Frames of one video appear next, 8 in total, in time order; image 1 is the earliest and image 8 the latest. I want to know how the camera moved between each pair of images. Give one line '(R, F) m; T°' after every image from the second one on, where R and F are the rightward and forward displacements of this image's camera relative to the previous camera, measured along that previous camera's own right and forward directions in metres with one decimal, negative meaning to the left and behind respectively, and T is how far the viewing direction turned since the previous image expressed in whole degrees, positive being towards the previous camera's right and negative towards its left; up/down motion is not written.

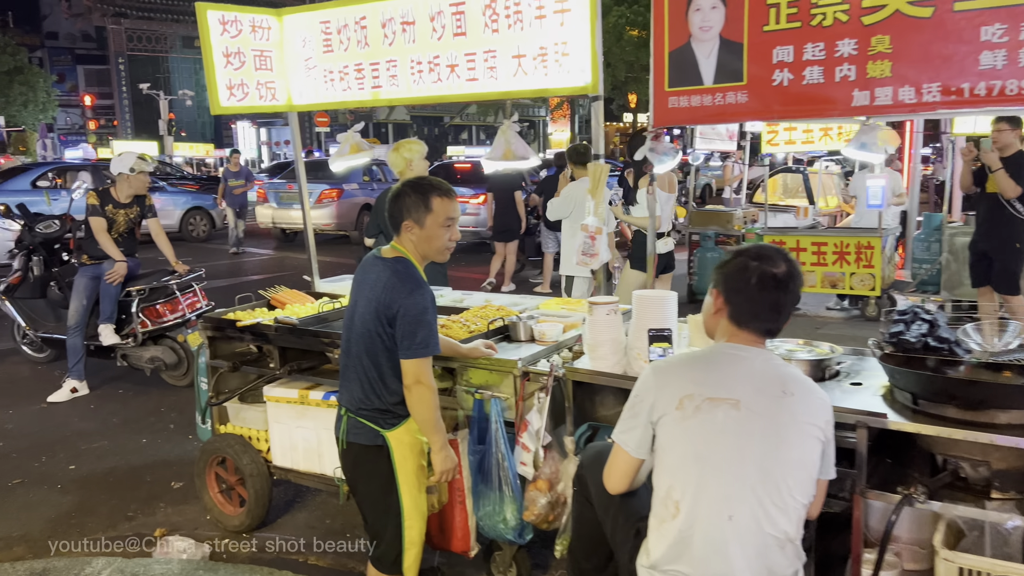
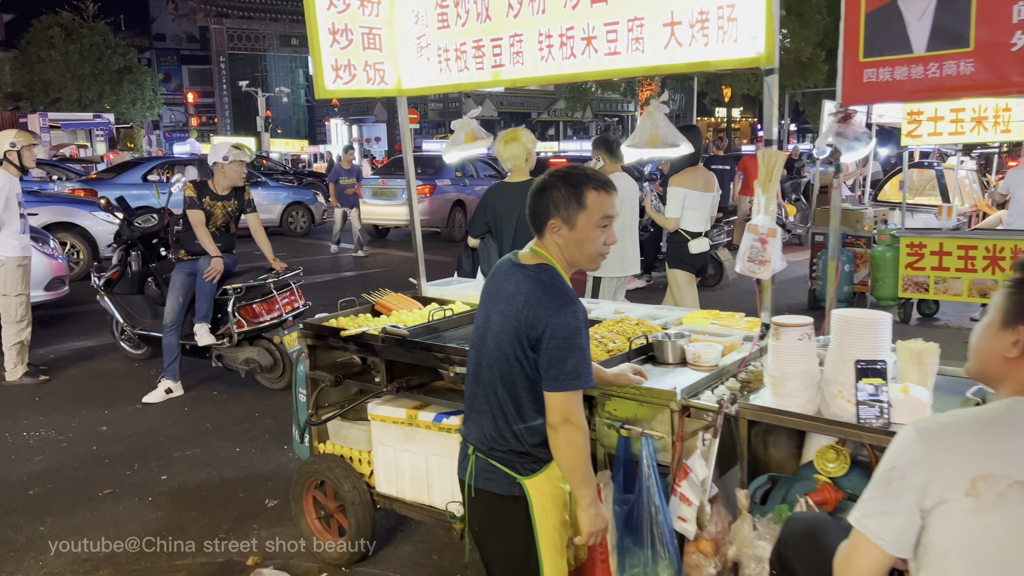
(-0.2, +0.5) m; -6°
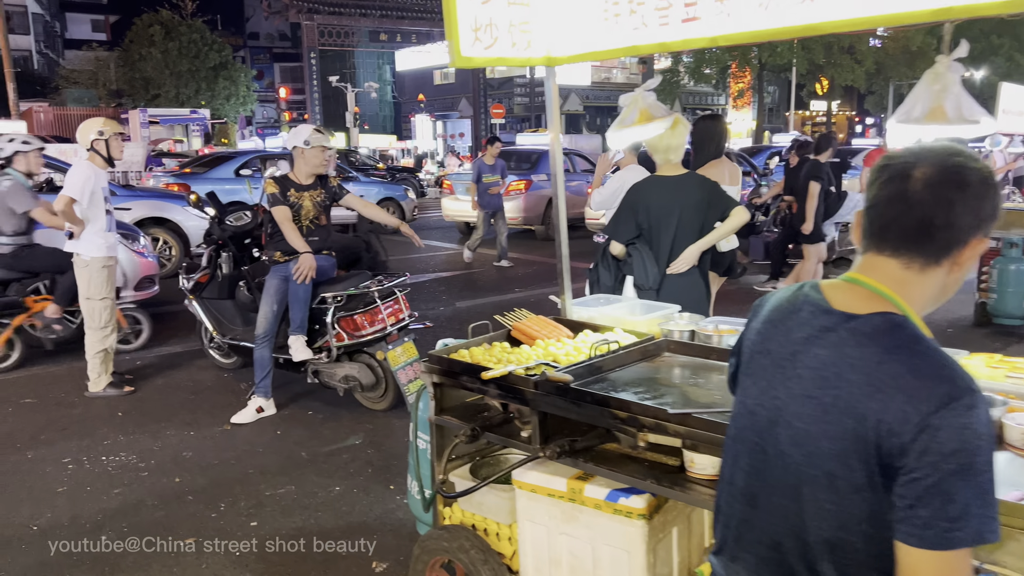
(-0.4, +0.8) m; -6°
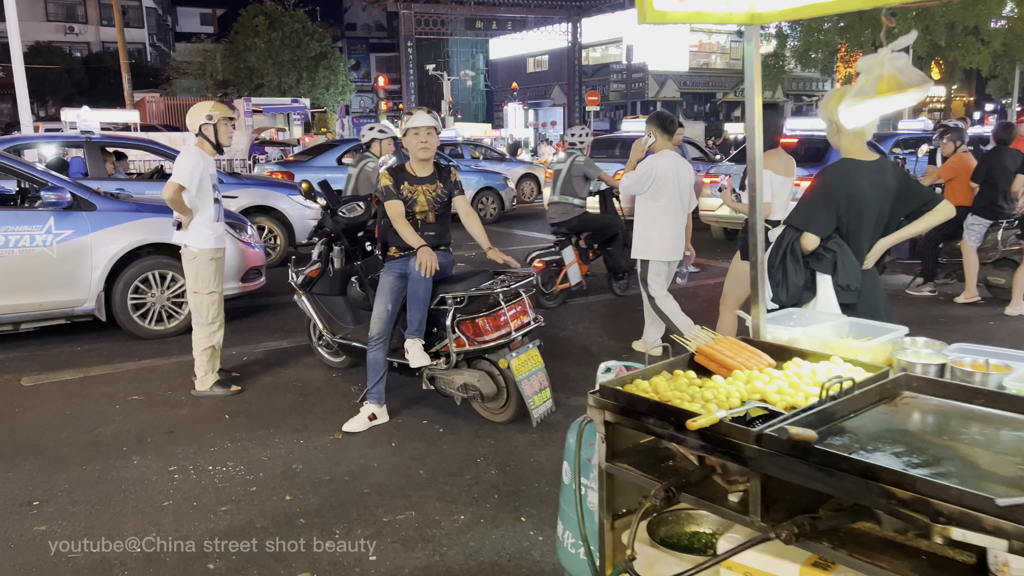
(-0.3, +0.5) m; -6°
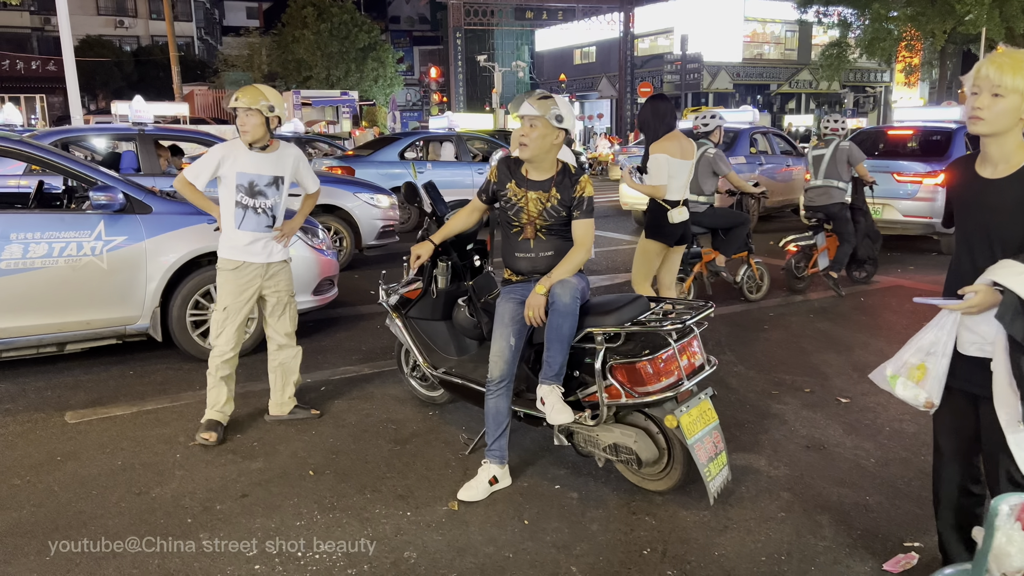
(-0.6, +1.0) m; -3°
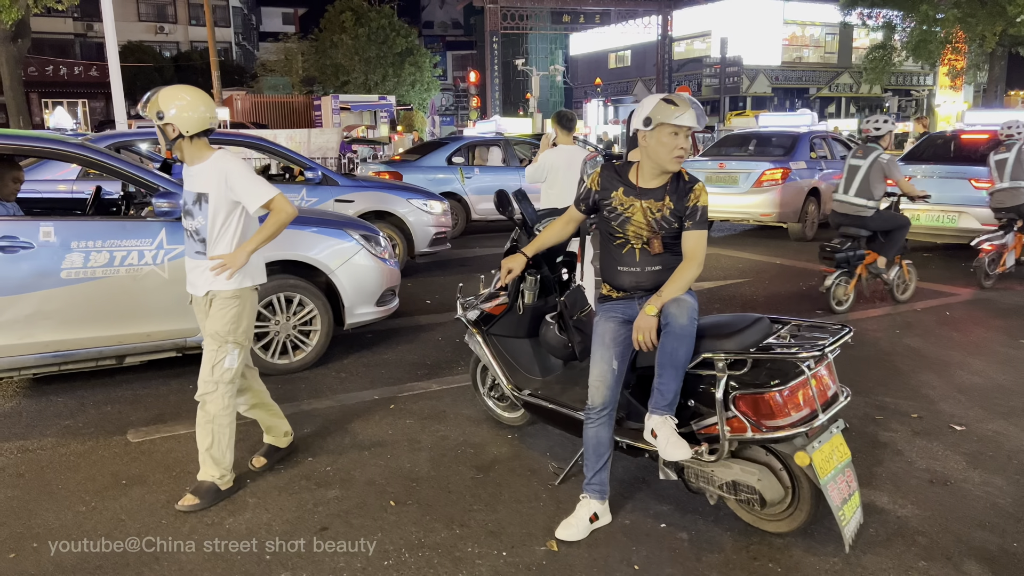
(-0.3, +0.3) m; -2°
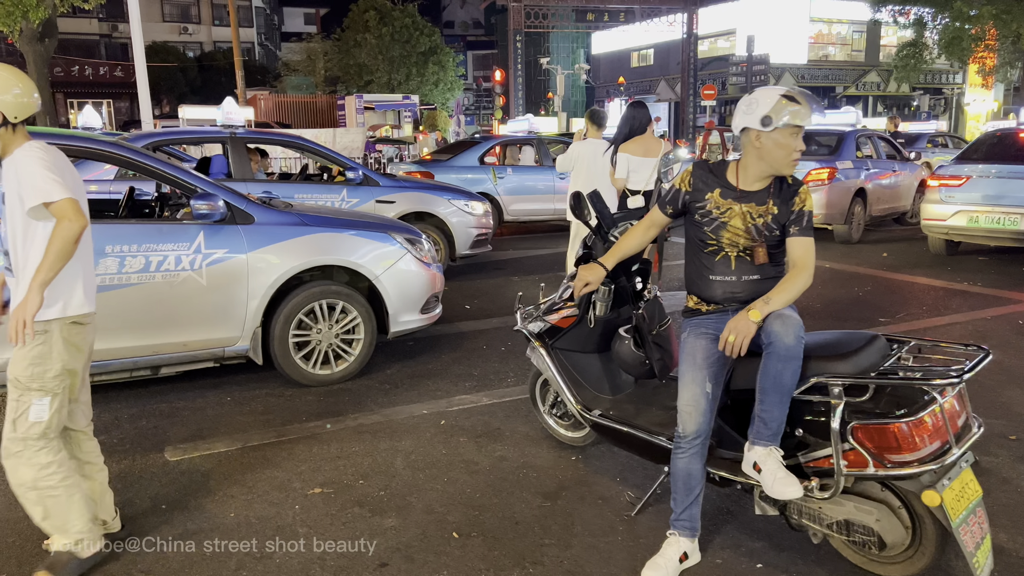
(-0.2, +0.3) m; -1°
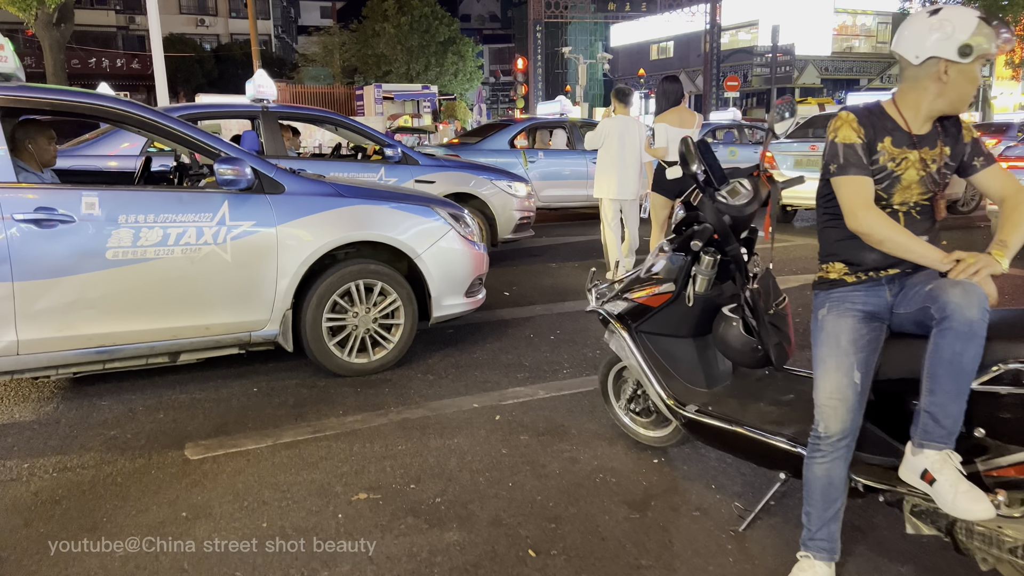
(-0.3, +0.5) m; -1°
